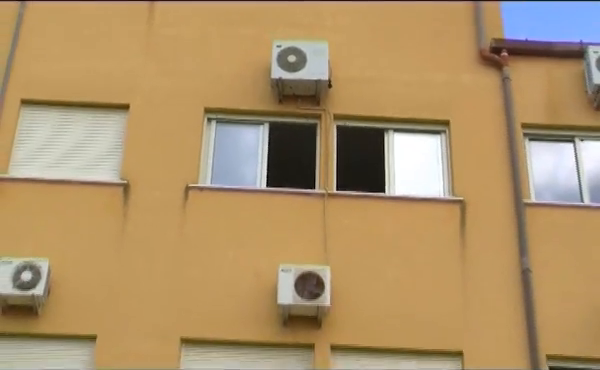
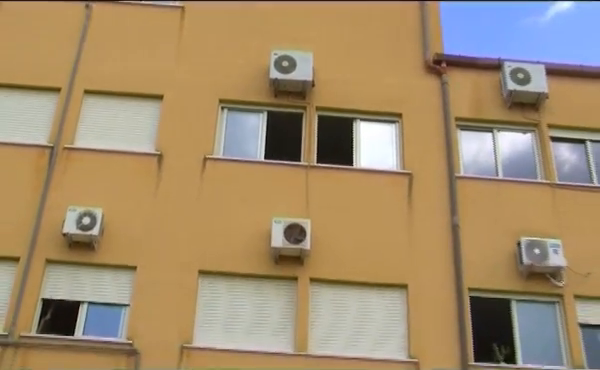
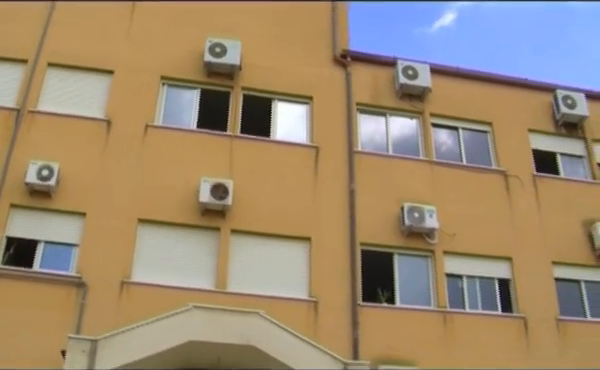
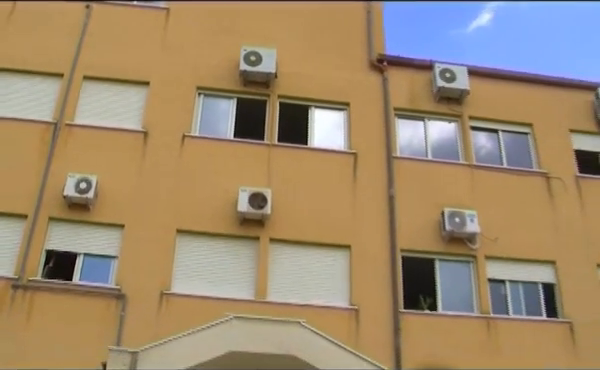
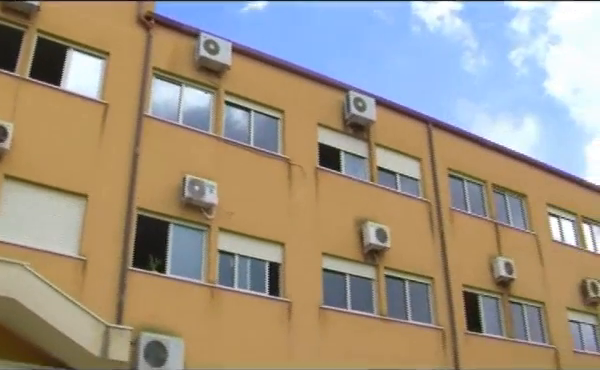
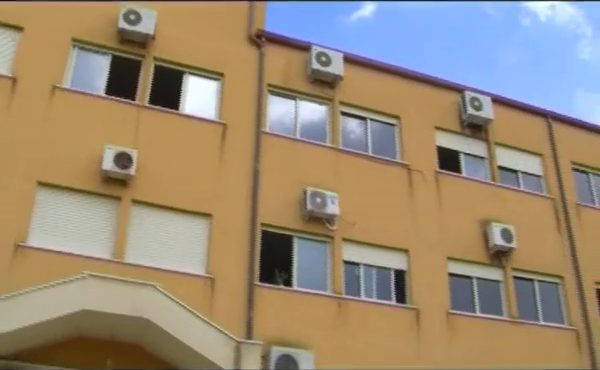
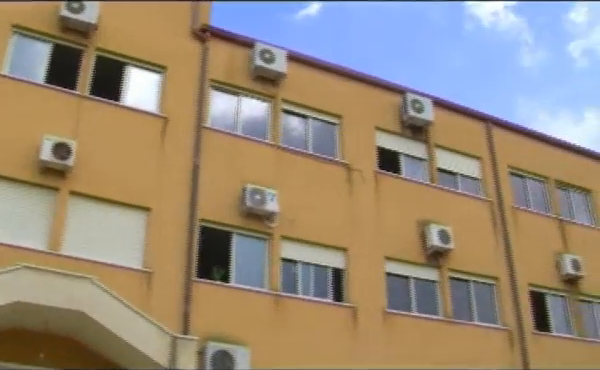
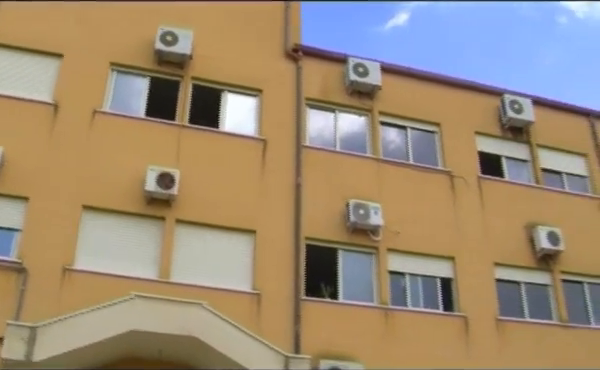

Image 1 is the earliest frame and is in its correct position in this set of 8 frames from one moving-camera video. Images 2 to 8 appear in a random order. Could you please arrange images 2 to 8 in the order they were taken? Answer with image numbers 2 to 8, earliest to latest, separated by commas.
2, 4, 3, 8, 6, 7, 5
